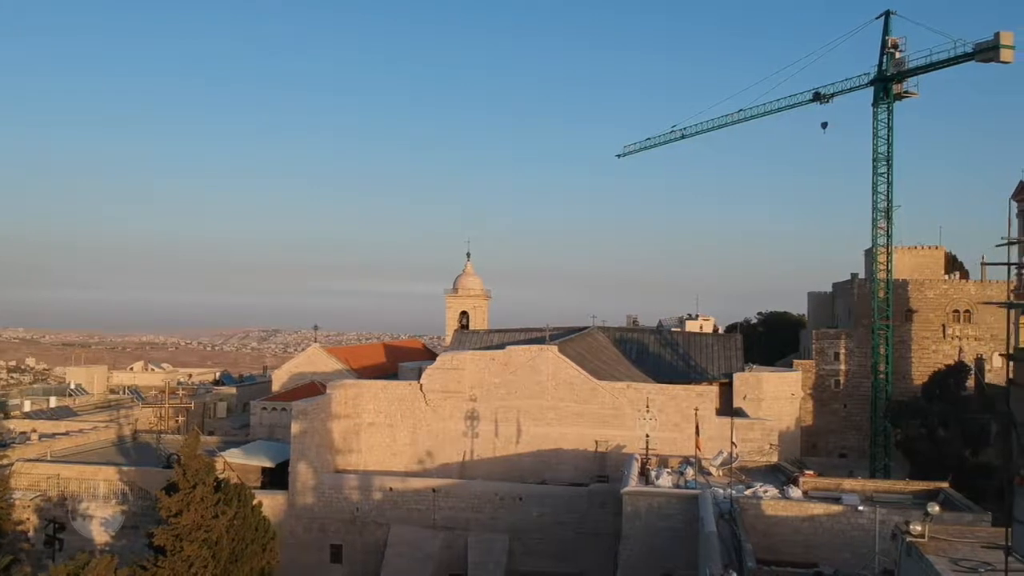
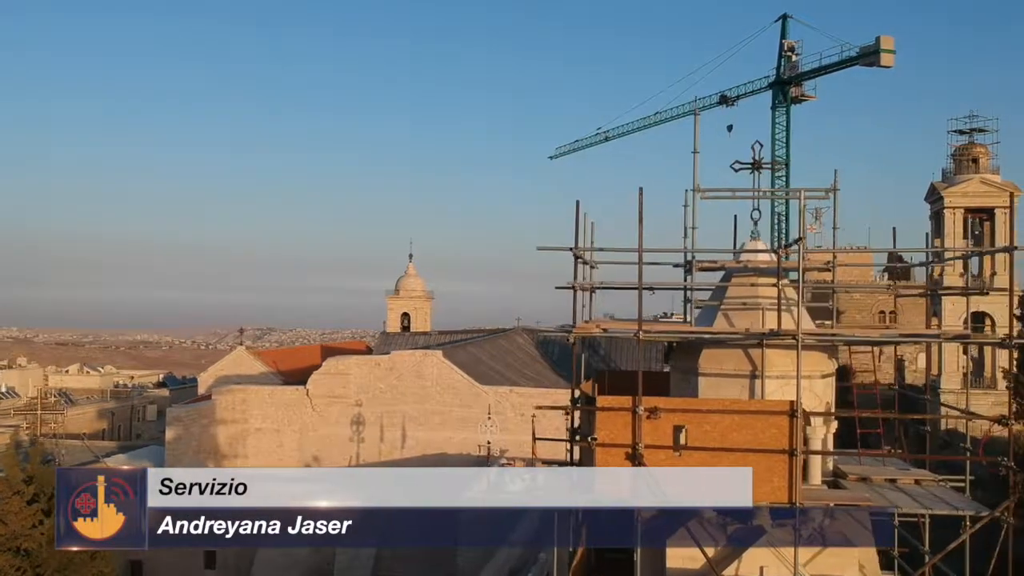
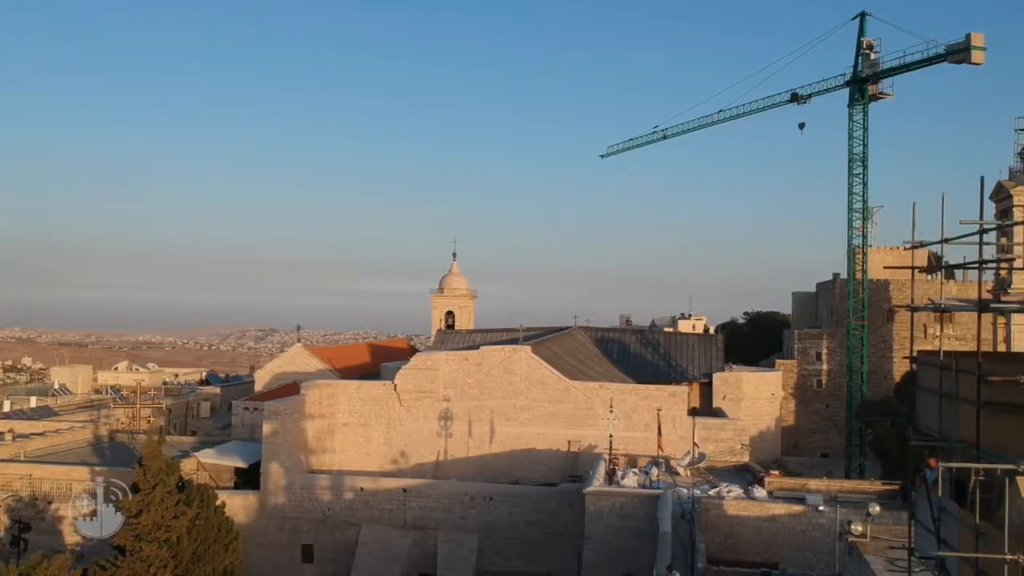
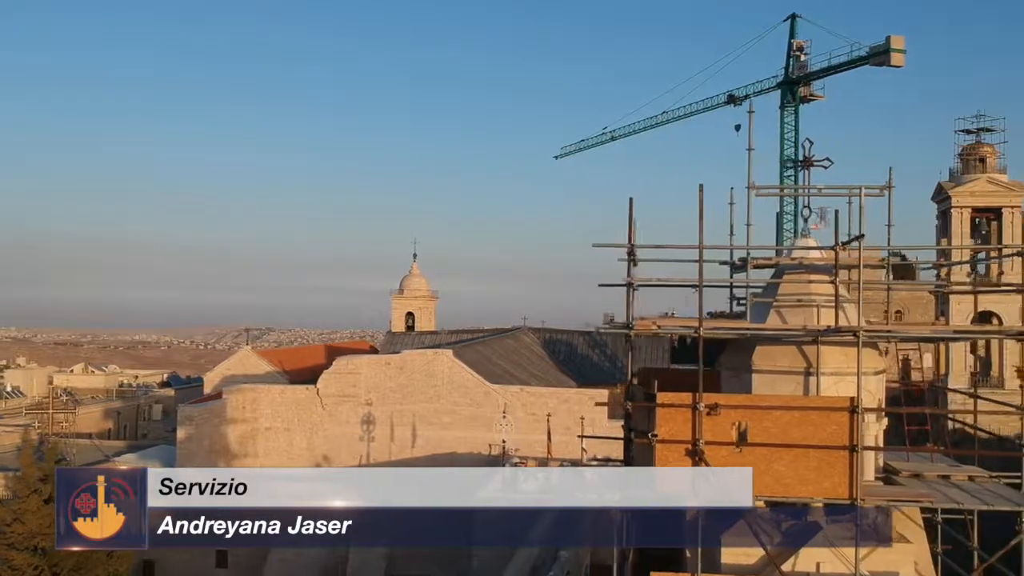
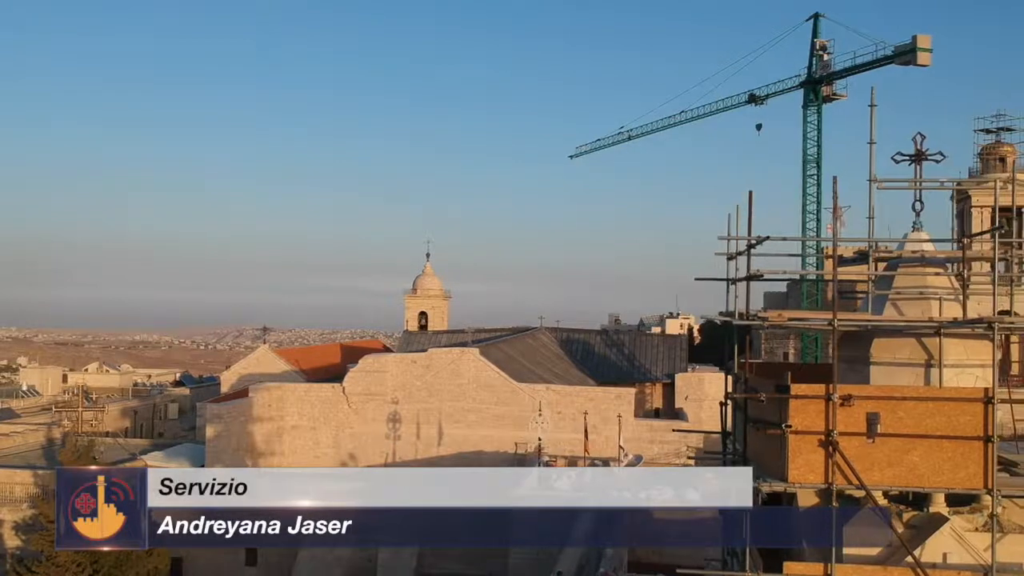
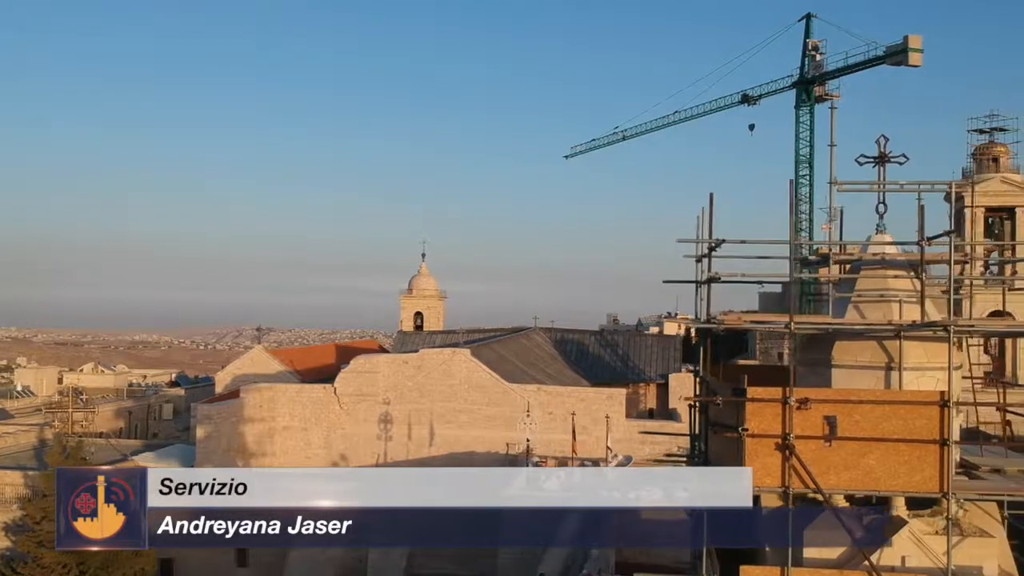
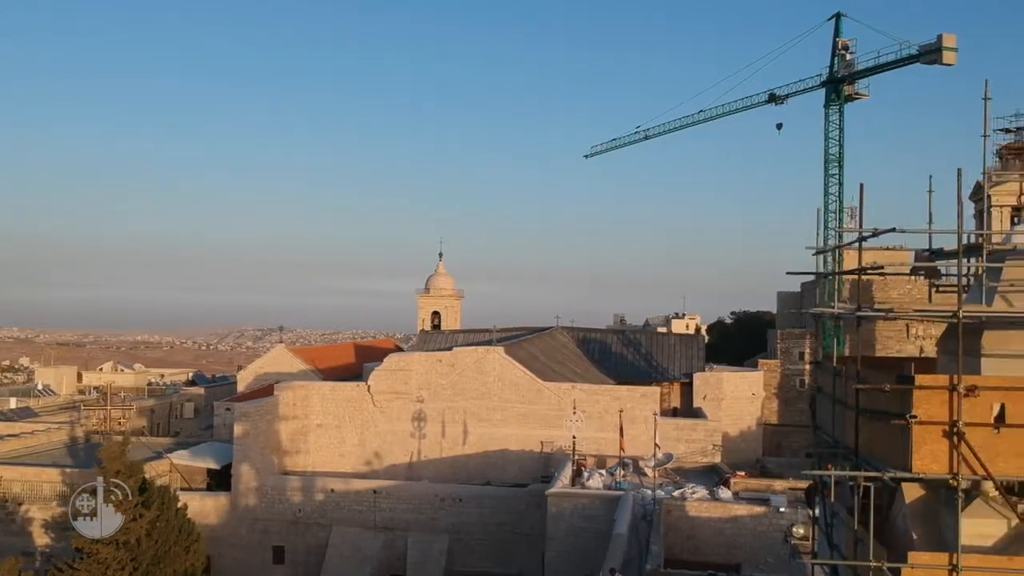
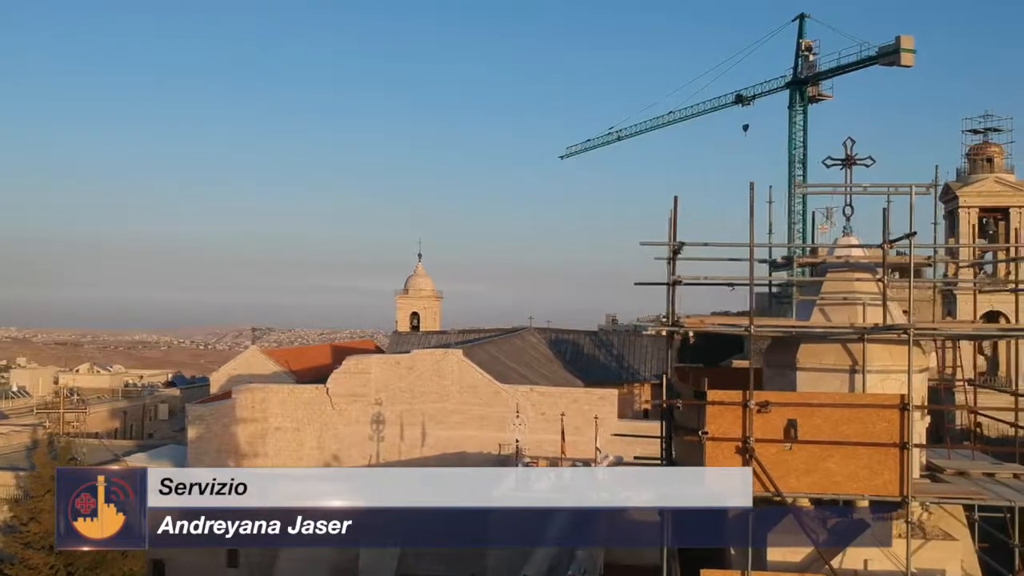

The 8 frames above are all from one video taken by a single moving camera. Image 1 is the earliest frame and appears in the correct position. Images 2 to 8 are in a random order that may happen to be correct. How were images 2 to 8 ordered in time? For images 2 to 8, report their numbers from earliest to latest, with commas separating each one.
3, 7, 5, 6, 8, 4, 2
